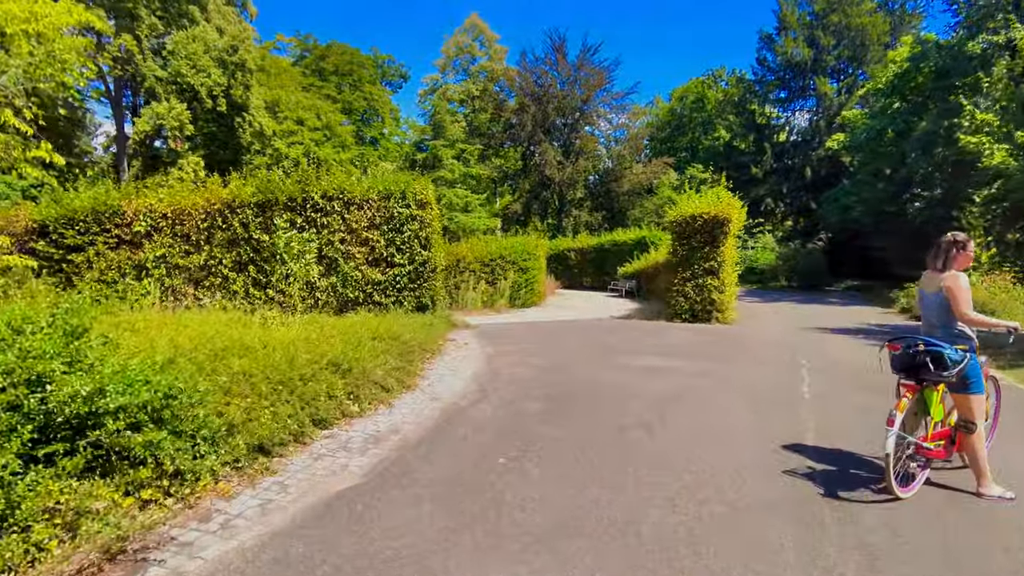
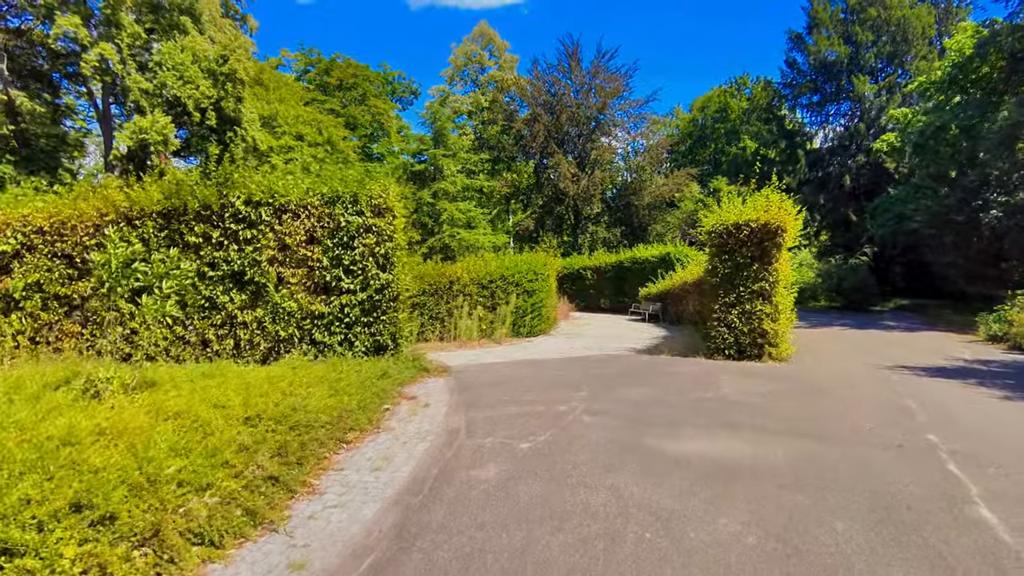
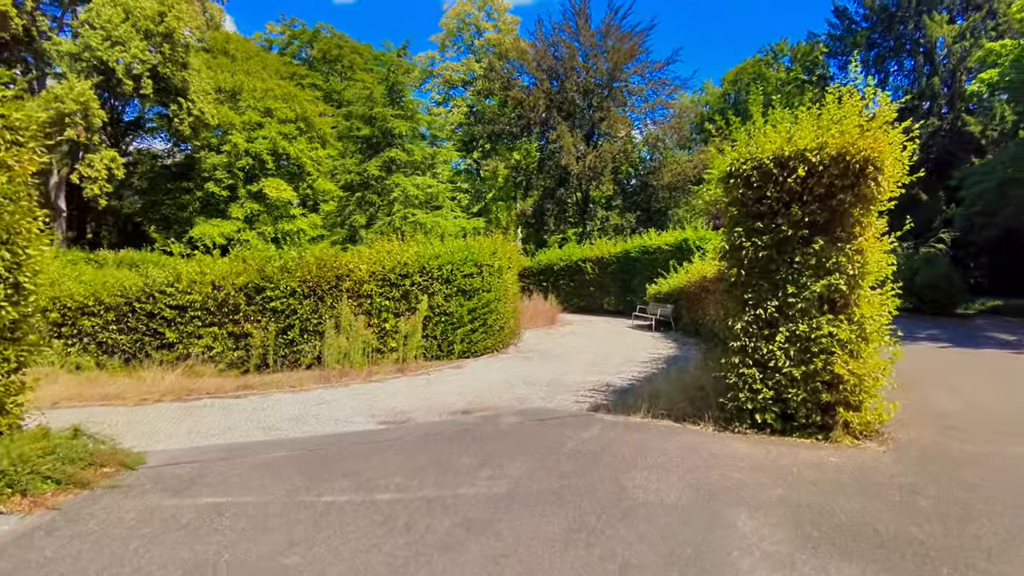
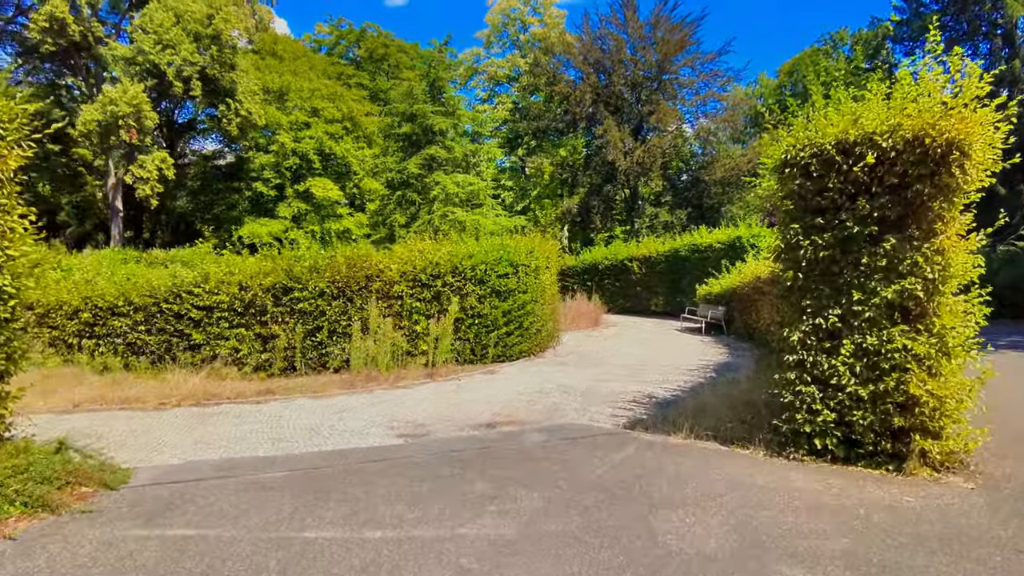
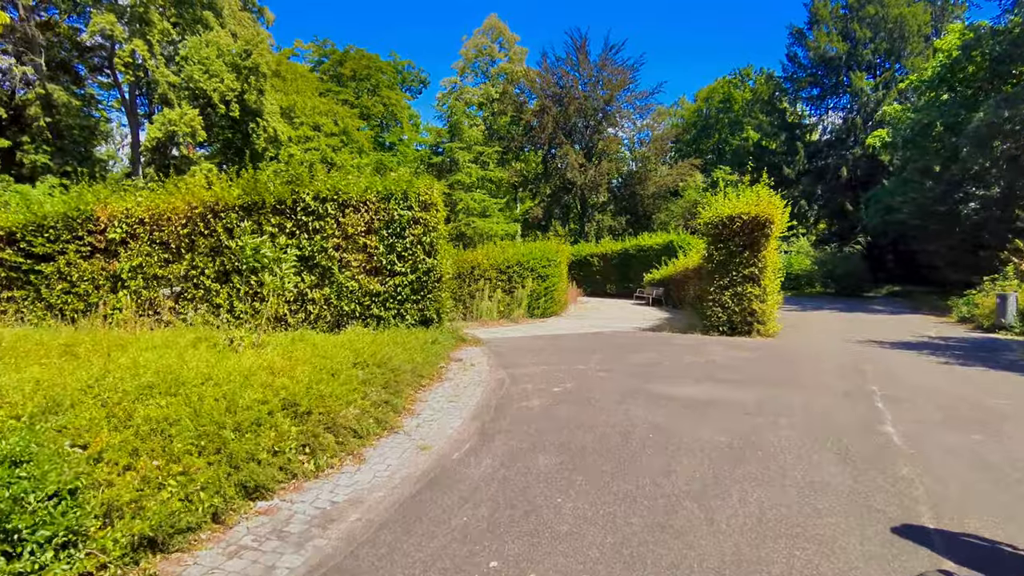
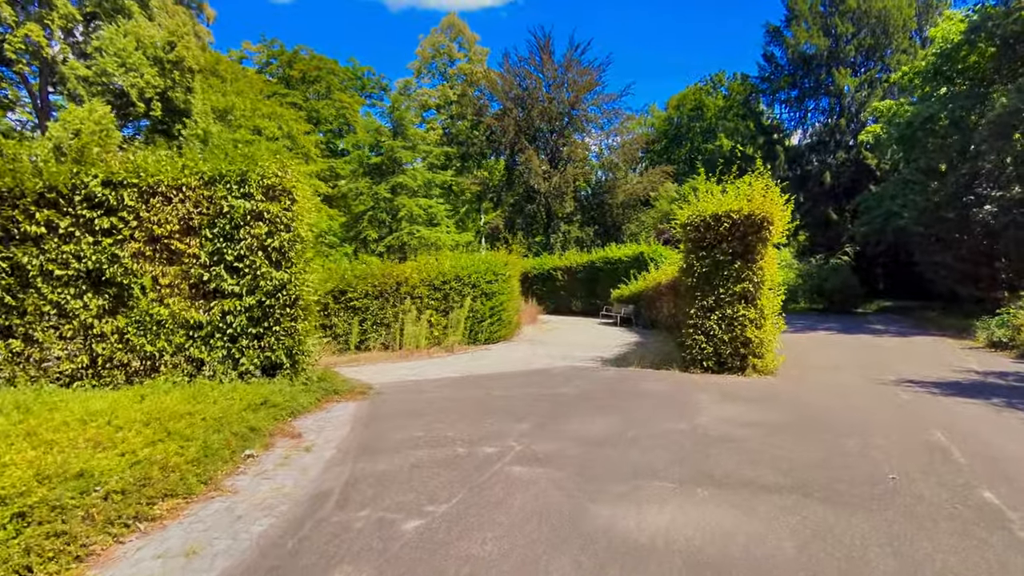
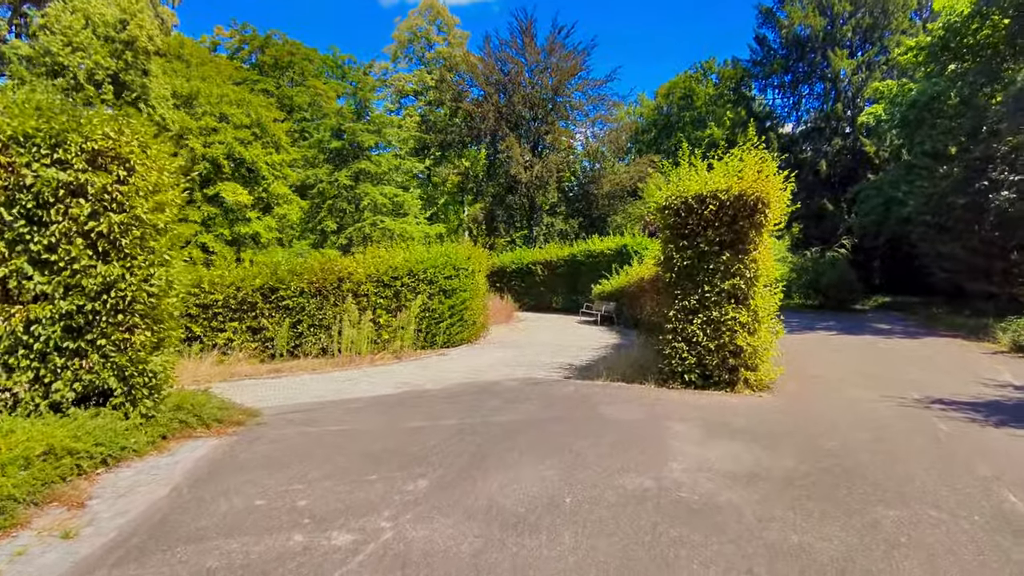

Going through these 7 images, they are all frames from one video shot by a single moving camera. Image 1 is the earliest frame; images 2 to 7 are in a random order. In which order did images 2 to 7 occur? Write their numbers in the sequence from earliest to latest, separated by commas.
5, 2, 6, 7, 3, 4
